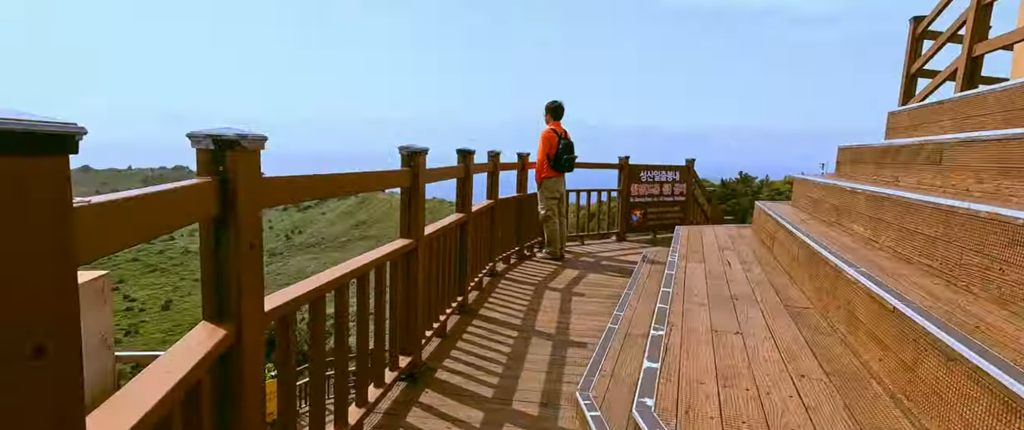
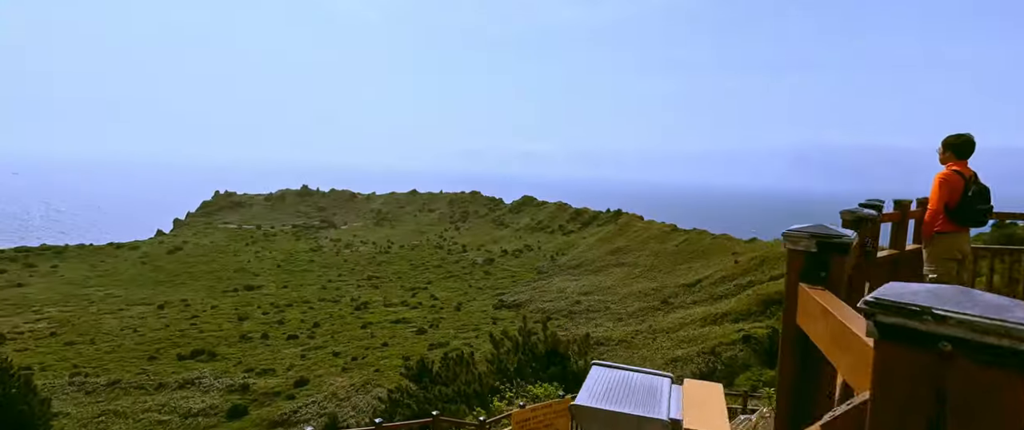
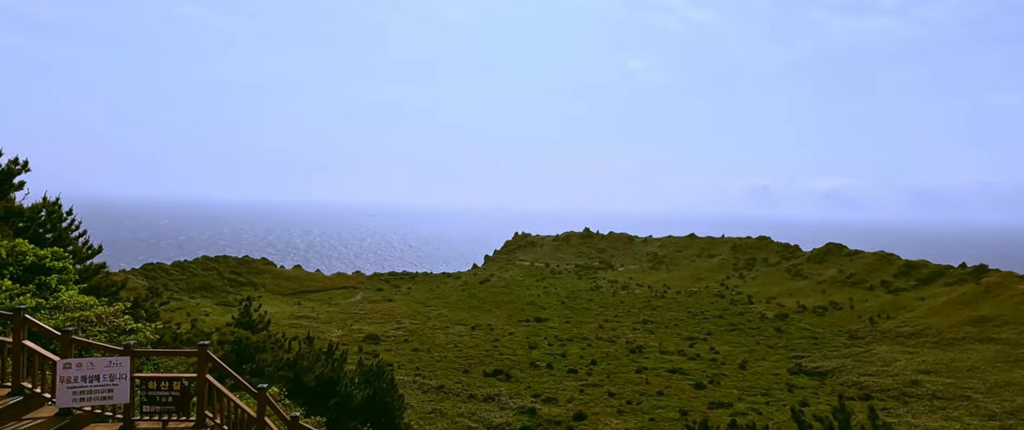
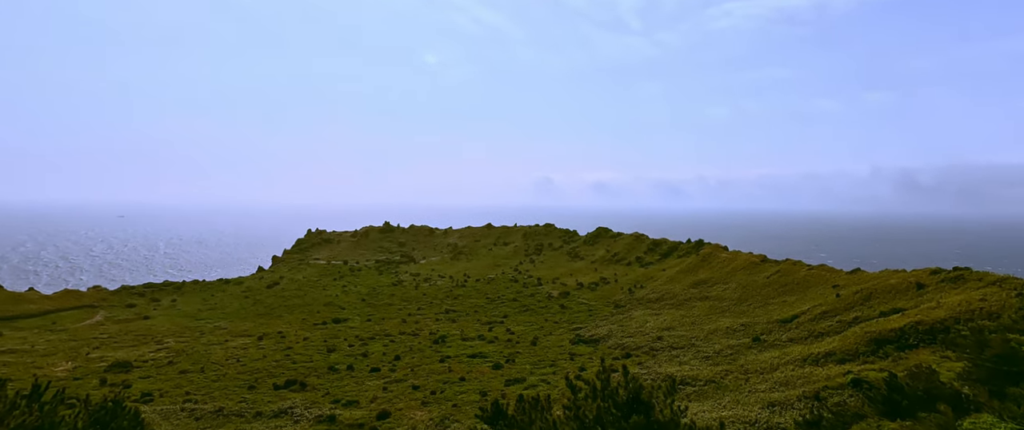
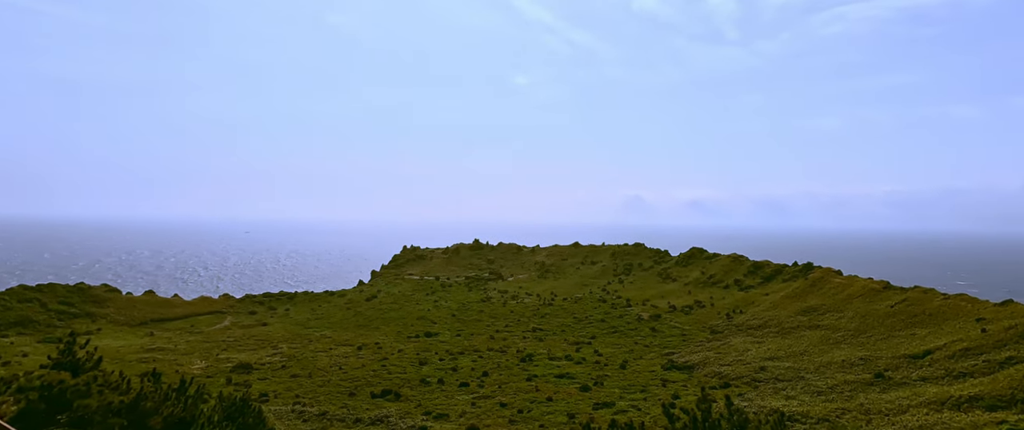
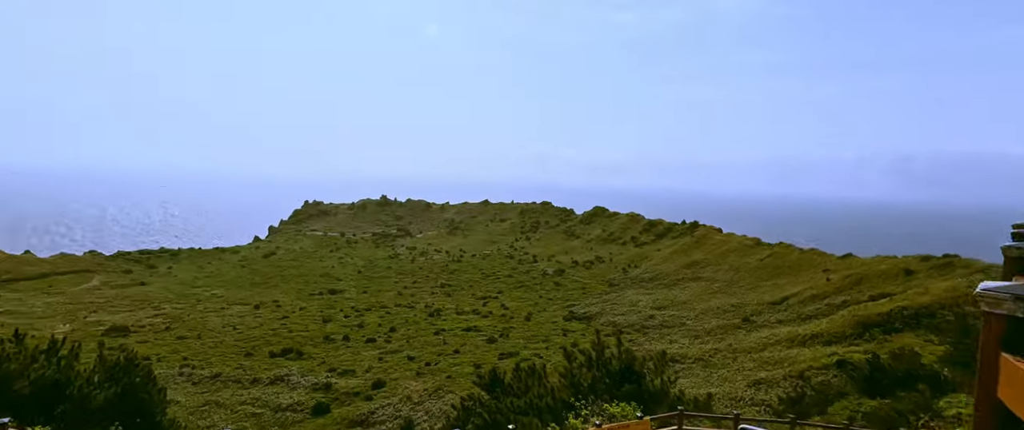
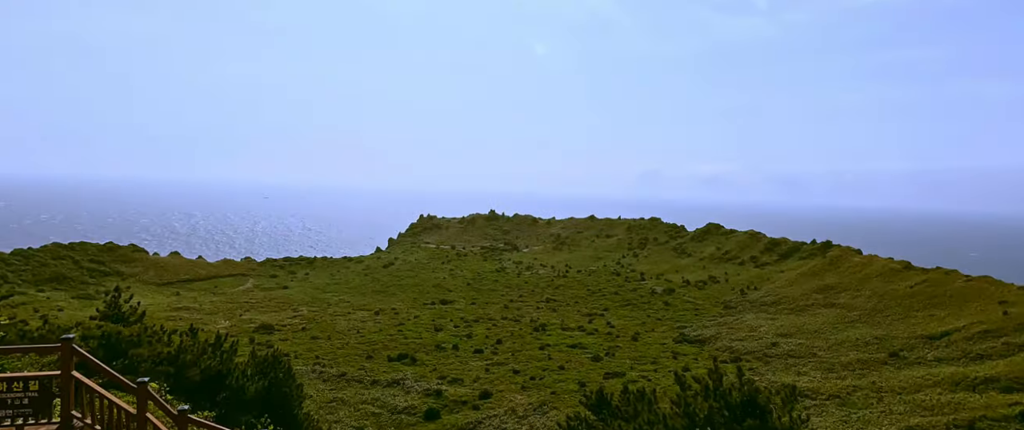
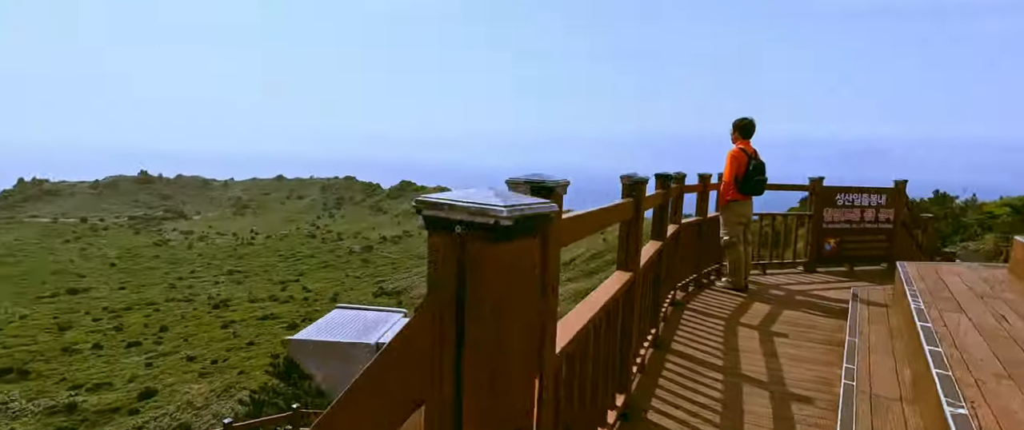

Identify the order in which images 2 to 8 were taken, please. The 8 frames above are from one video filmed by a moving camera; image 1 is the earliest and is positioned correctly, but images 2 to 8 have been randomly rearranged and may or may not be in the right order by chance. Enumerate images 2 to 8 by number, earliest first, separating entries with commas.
8, 2, 6, 7, 3, 5, 4
